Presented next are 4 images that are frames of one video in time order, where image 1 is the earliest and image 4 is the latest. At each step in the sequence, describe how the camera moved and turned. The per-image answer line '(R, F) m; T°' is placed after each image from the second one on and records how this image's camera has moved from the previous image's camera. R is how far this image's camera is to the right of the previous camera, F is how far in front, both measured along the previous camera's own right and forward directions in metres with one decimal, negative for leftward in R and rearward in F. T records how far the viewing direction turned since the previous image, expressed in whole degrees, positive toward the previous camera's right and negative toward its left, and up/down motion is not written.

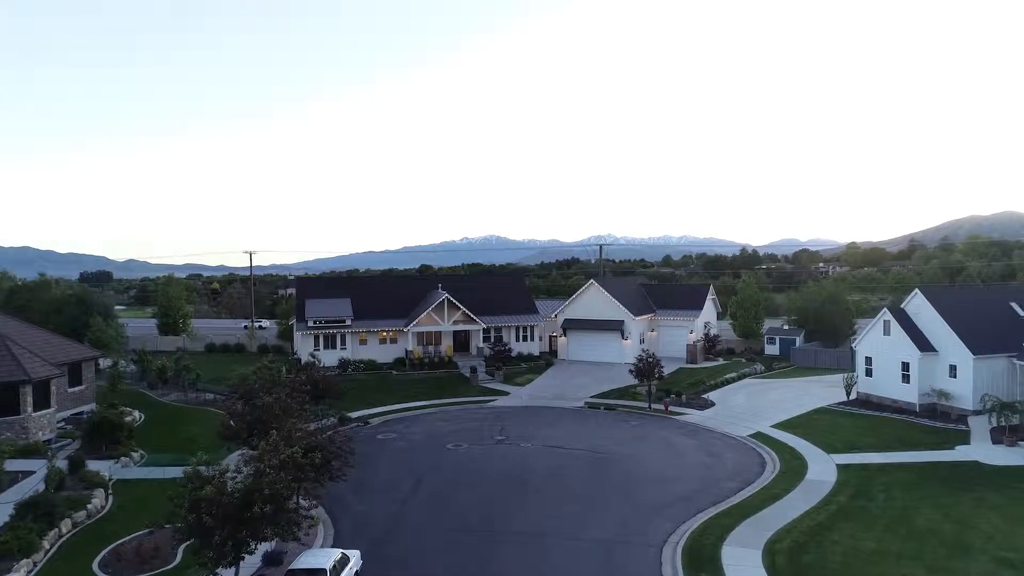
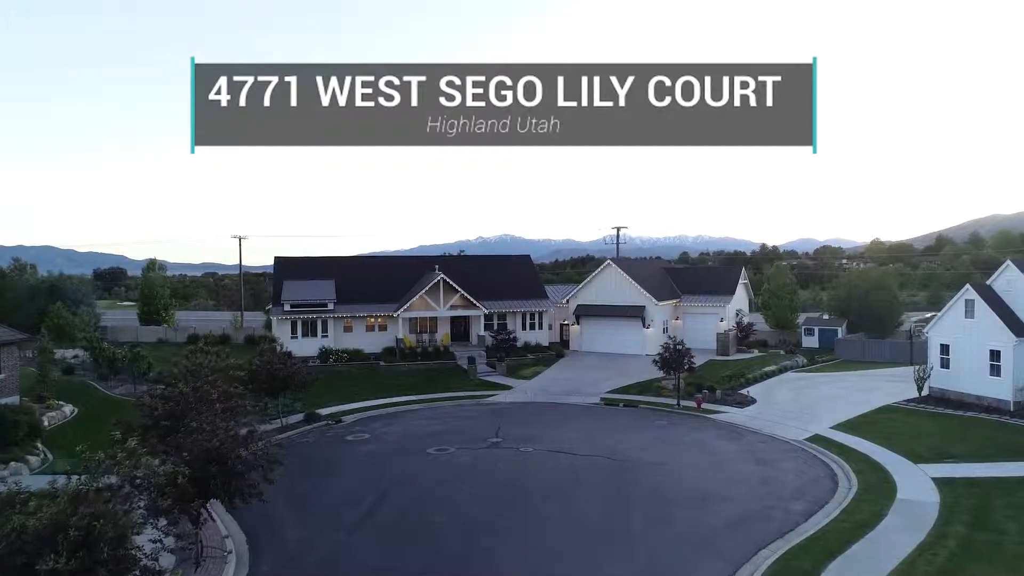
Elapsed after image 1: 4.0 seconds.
(+0.6, +5.8) m; -1°
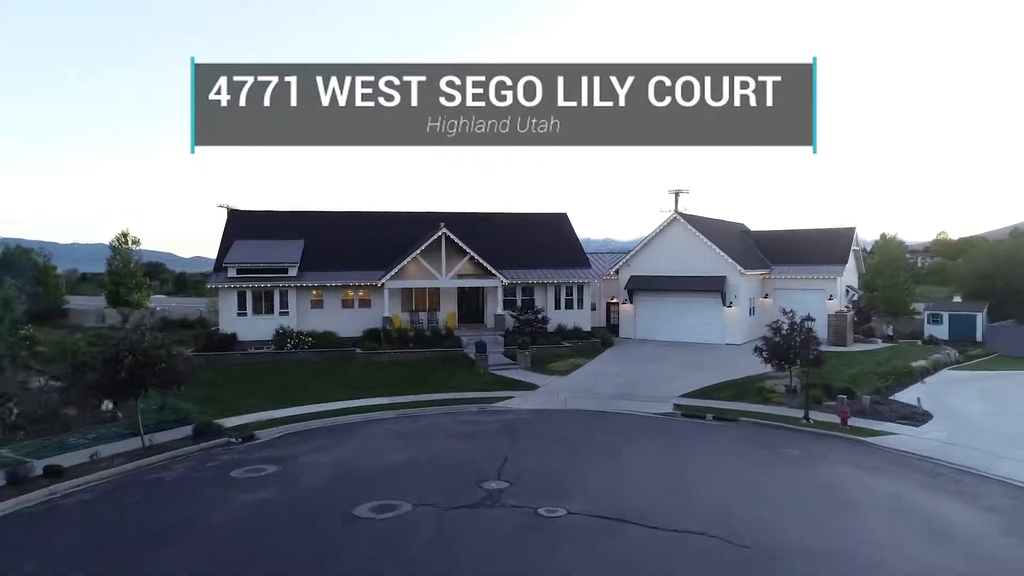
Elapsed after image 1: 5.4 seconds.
(+0.4, +11.4) m; -3°
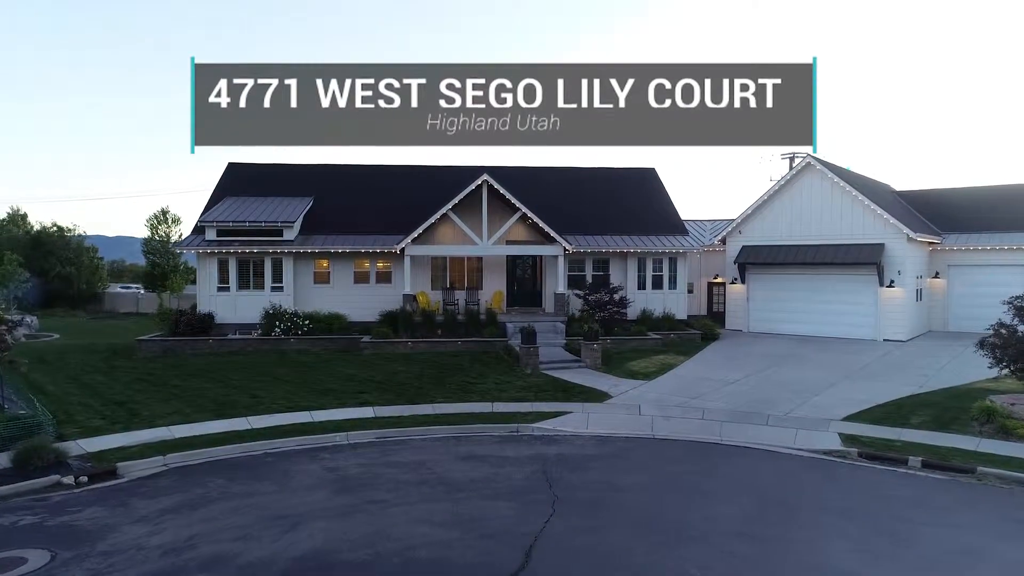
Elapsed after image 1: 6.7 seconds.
(+0.5, +8.0) m; -7°
